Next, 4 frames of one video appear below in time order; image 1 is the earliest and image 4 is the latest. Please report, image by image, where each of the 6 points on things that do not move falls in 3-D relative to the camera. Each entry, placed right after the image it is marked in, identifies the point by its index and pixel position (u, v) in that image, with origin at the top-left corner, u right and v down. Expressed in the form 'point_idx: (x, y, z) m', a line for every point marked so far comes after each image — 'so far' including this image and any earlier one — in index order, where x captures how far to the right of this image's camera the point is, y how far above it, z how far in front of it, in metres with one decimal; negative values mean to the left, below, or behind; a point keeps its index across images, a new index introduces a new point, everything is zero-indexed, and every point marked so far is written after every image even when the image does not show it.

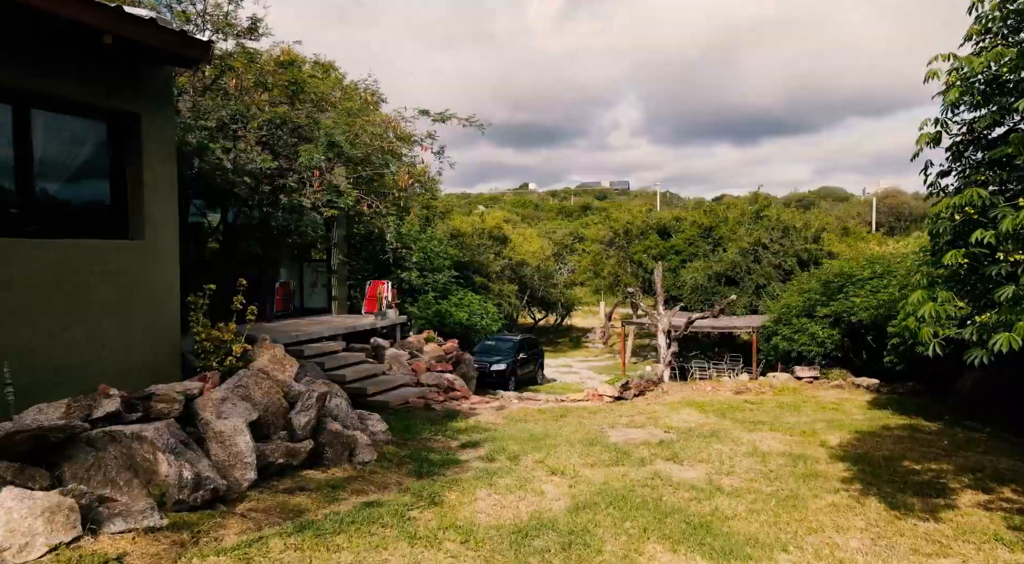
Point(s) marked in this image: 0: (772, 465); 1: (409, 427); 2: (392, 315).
0: (+3.1, -2.2, +9.0) m
1: (-1.5, -2.1, +10.9) m
2: (-2.9, -0.8, +18.4) m
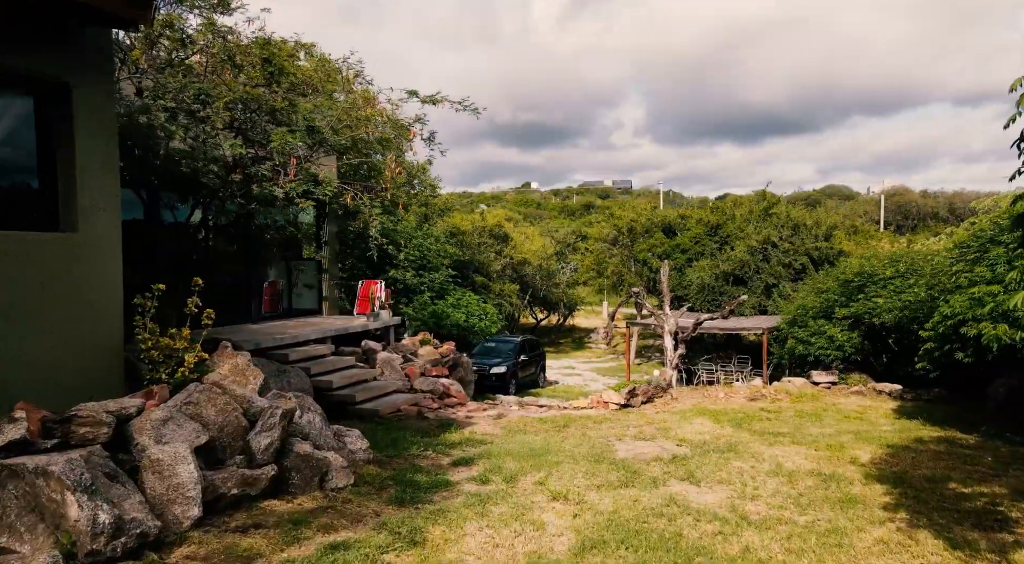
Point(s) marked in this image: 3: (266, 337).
0: (+3.1, -2.2, +8.0) m
1: (-1.5, -2.1, +9.9) m
2: (-2.9, -0.8, +17.4) m
3: (-4.4, -1.0, +13.6) m
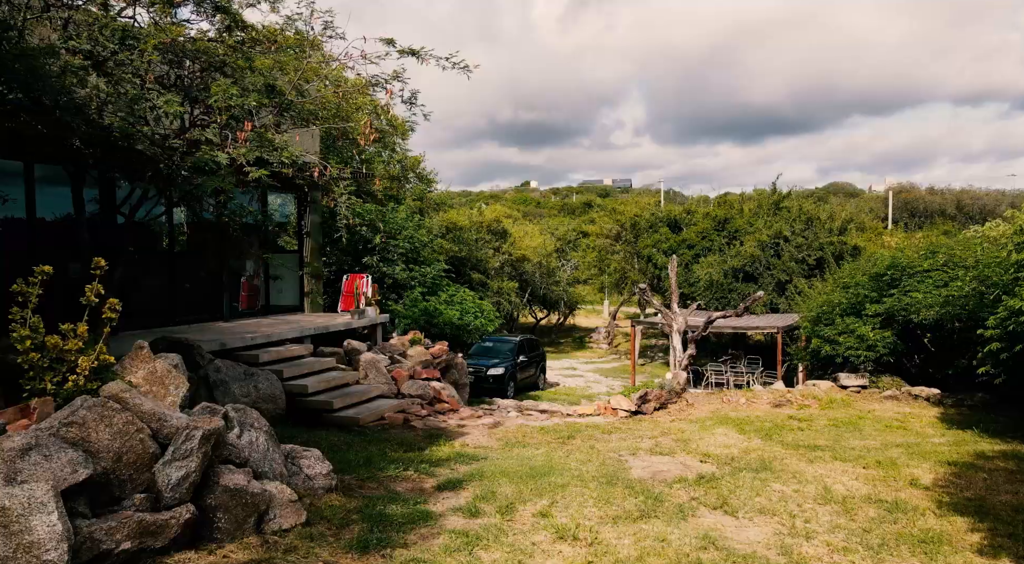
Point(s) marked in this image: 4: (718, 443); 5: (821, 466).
0: (+3.0, -2.0, +6.5) m
1: (-1.6, -2.0, +8.4) m
2: (-3.0, -0.7, +15.9) m
3: (-4.4, -0.9, +12.1) m
4: (+2.7, -2.1, +9.9) m
5: (+3.5, -2.1, +8.5) m
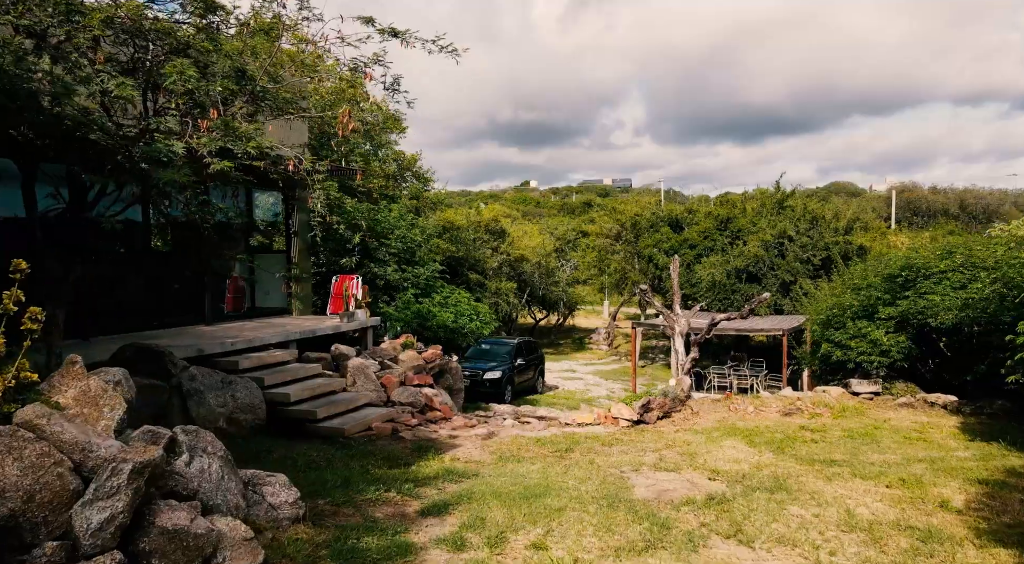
0: (+2.9, -2.1, +5.9) m
1: (-1.6, -2.0, +7.8) m
2: (-3.0, -0.7, +15.3) m
3: (-4.5, -0.9, +11.4) m
4: (+2.6, -2.2, +9.2) m
5: (+3.4, -2.1, +7.8) m
